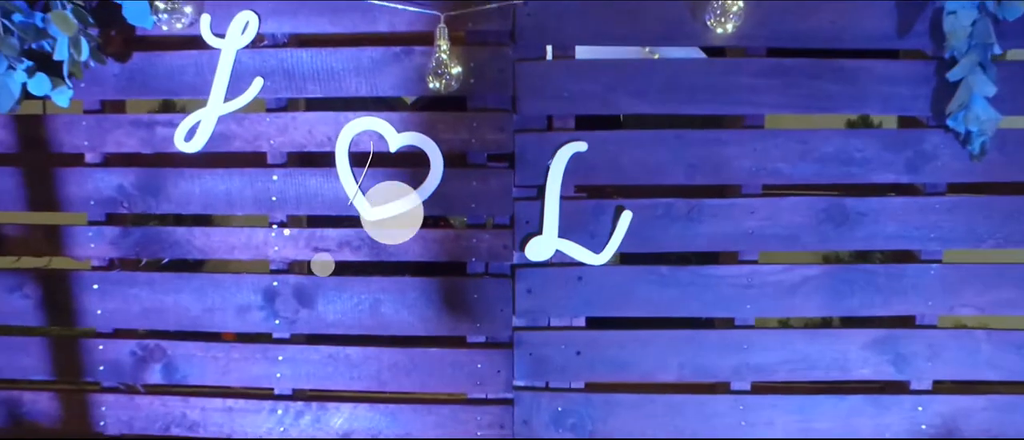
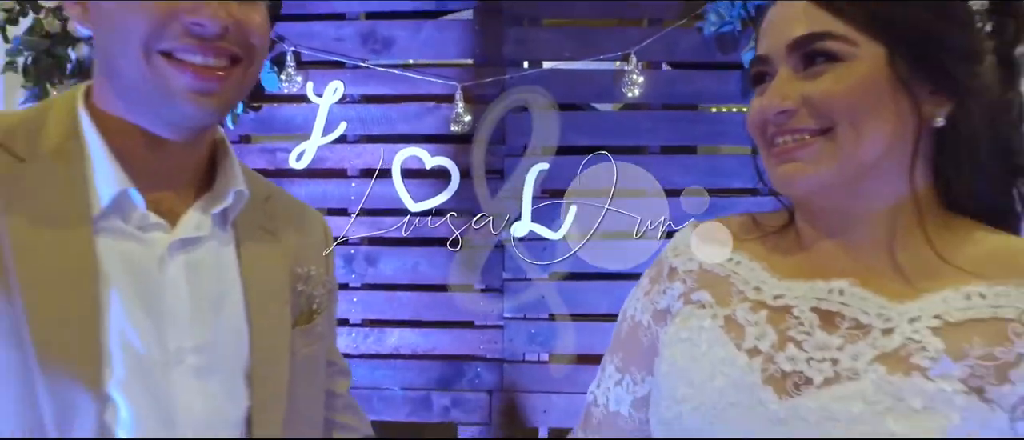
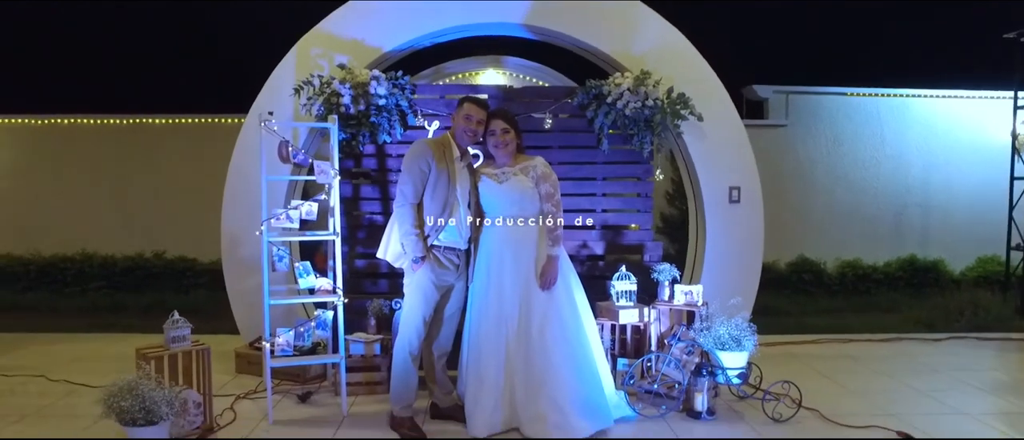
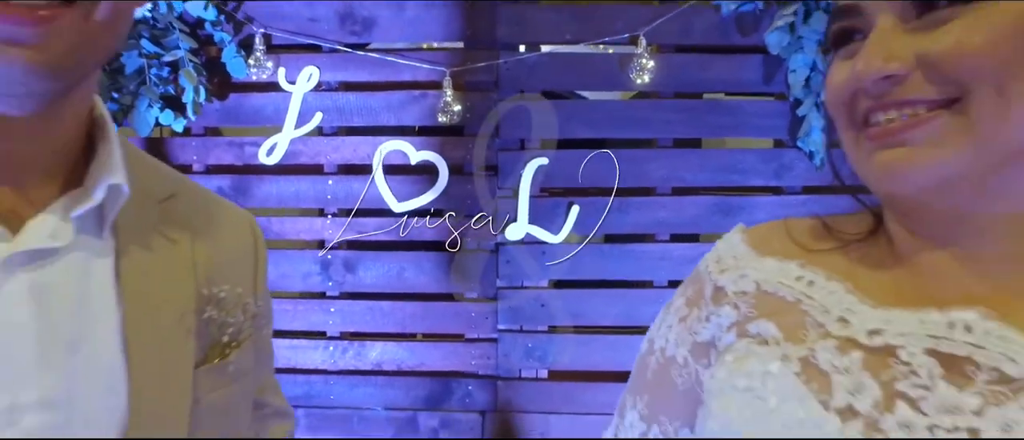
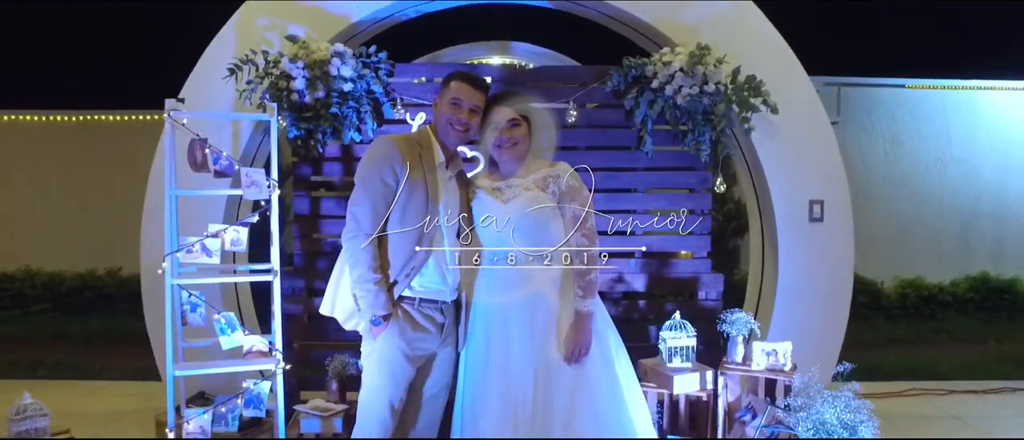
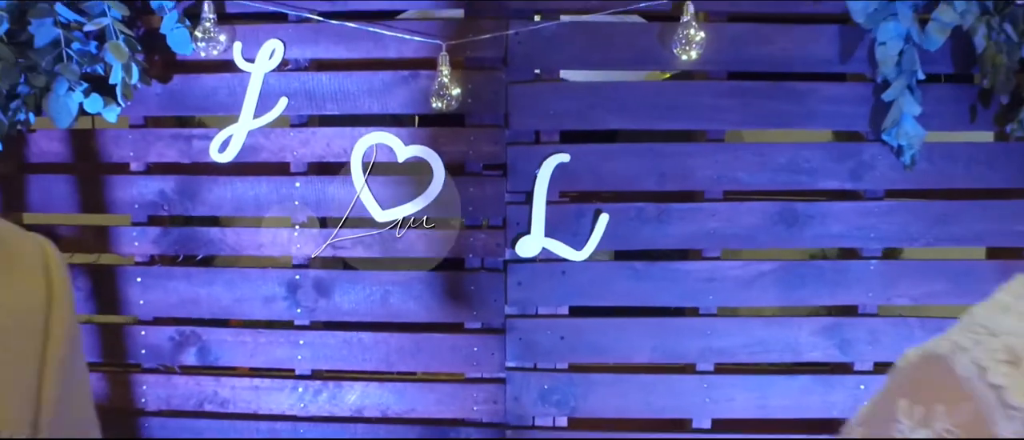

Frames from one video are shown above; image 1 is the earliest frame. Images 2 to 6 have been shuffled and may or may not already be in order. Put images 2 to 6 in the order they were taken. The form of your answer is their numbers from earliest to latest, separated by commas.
6, 4, 2, 5, 3
